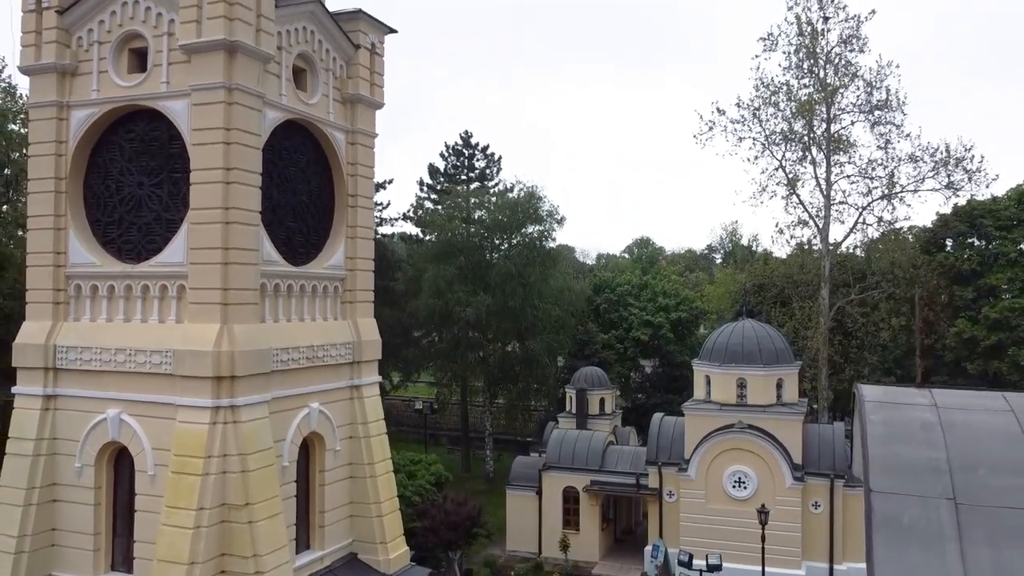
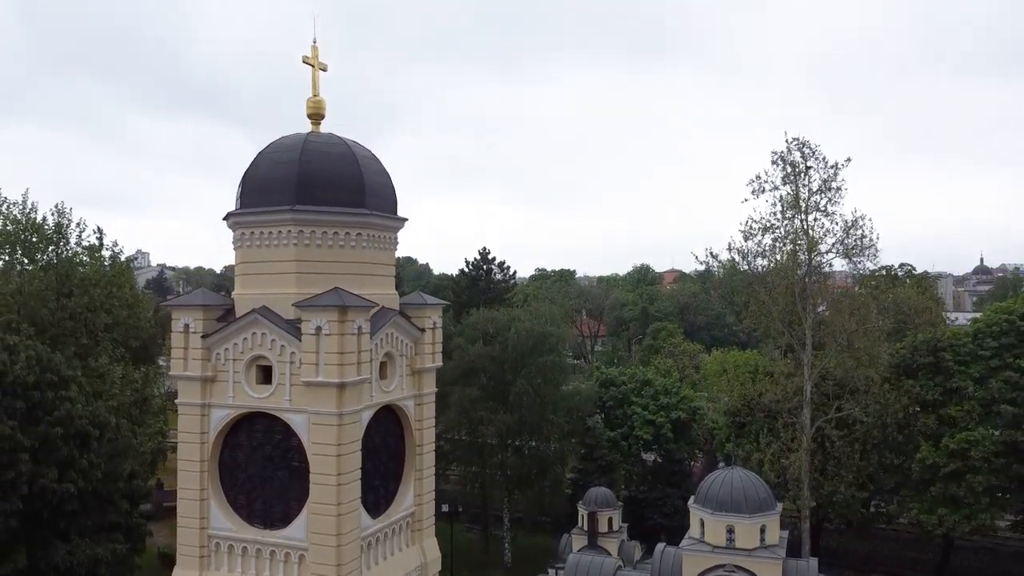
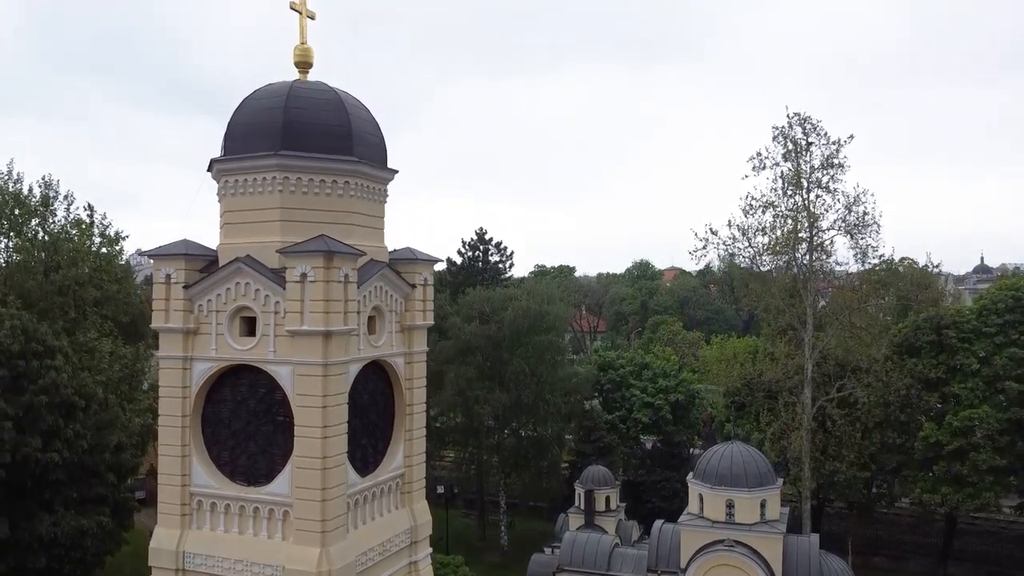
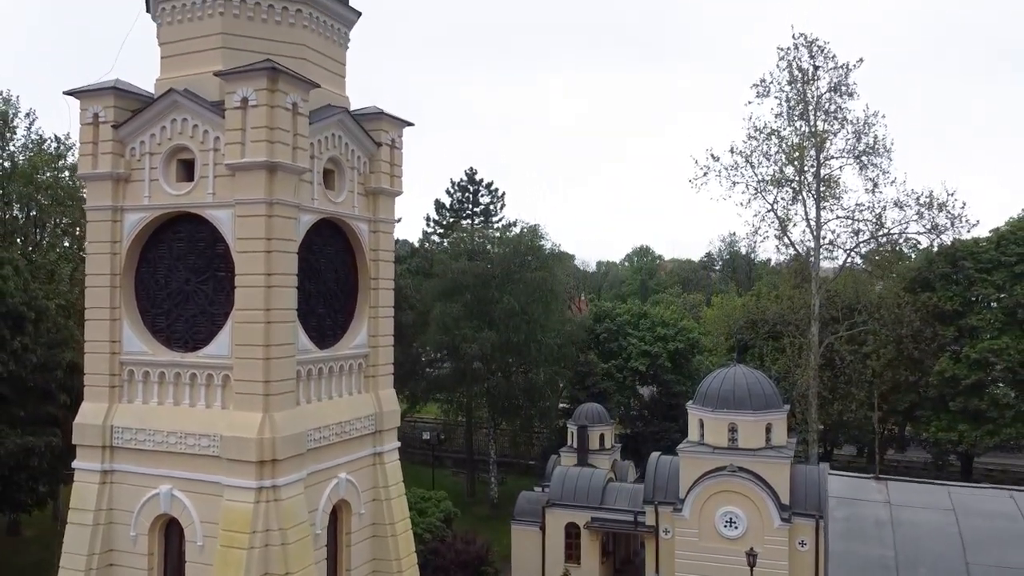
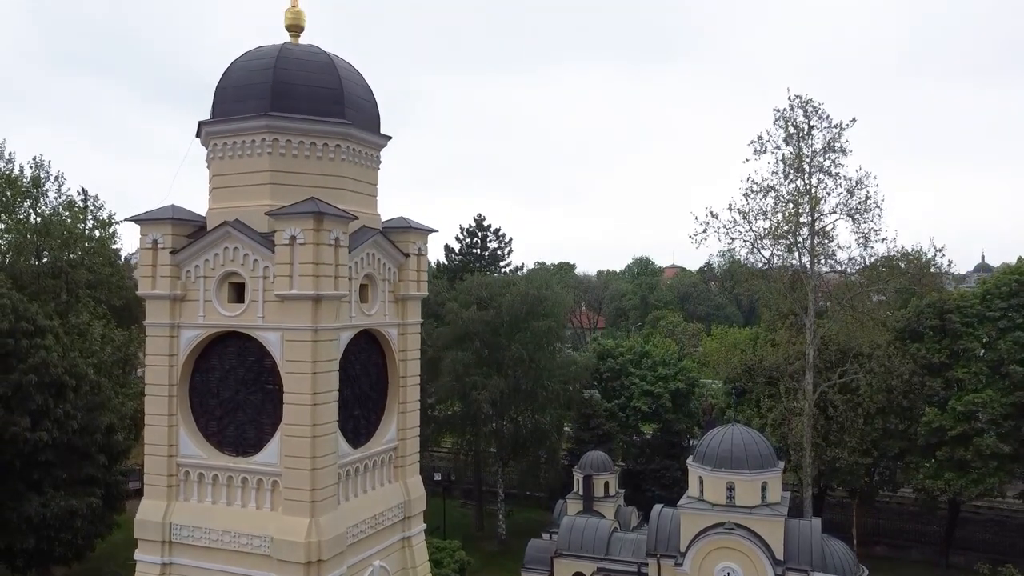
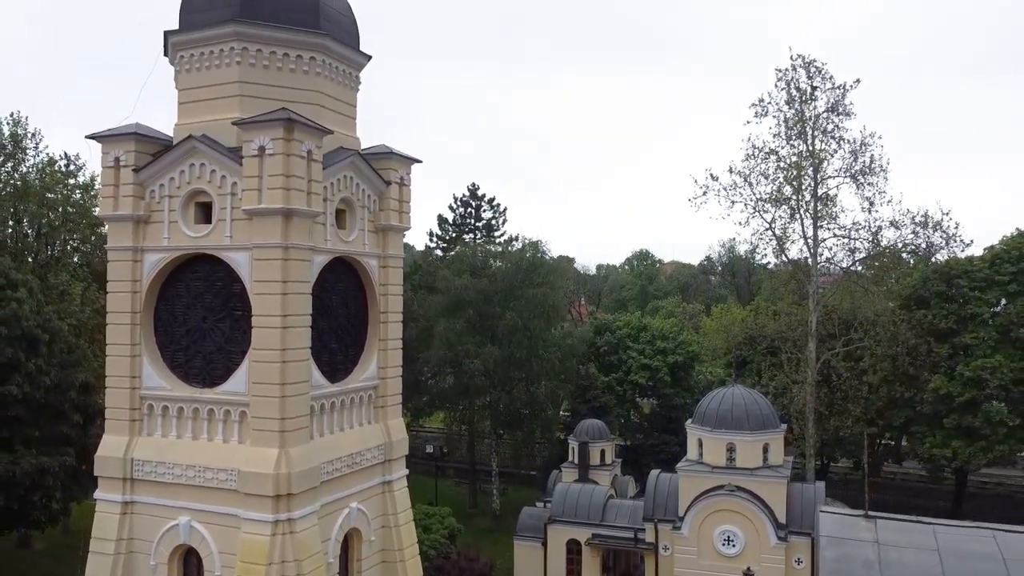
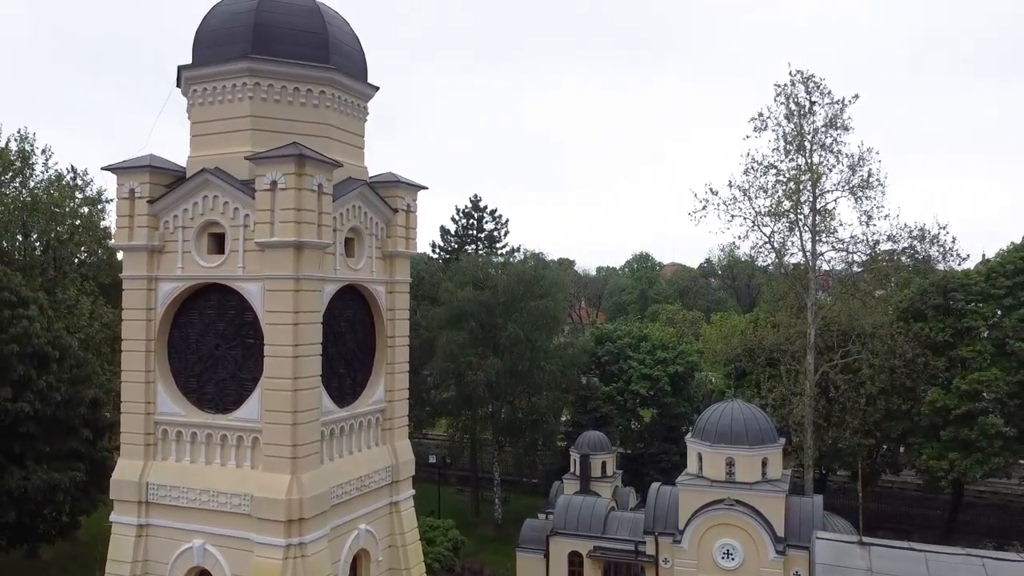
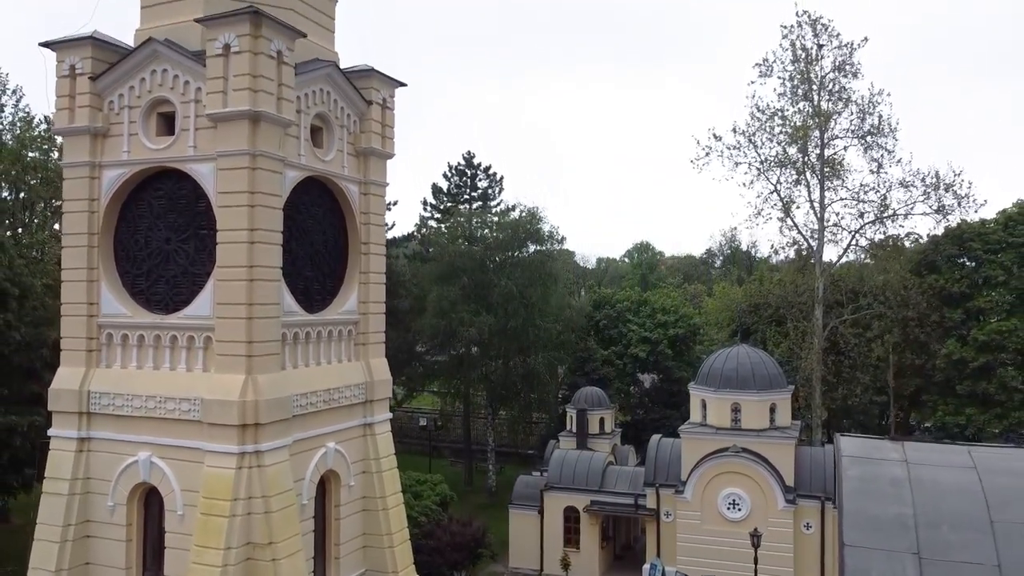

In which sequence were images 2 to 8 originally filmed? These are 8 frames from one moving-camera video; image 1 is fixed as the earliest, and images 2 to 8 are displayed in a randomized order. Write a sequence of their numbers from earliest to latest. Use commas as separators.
8, 4, 6, 7, 5, 3, 2
